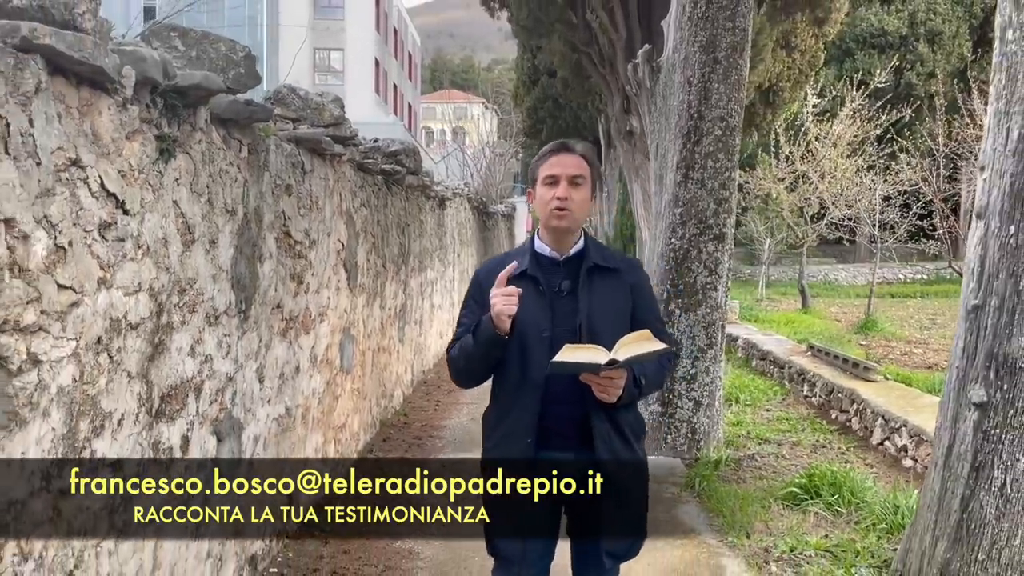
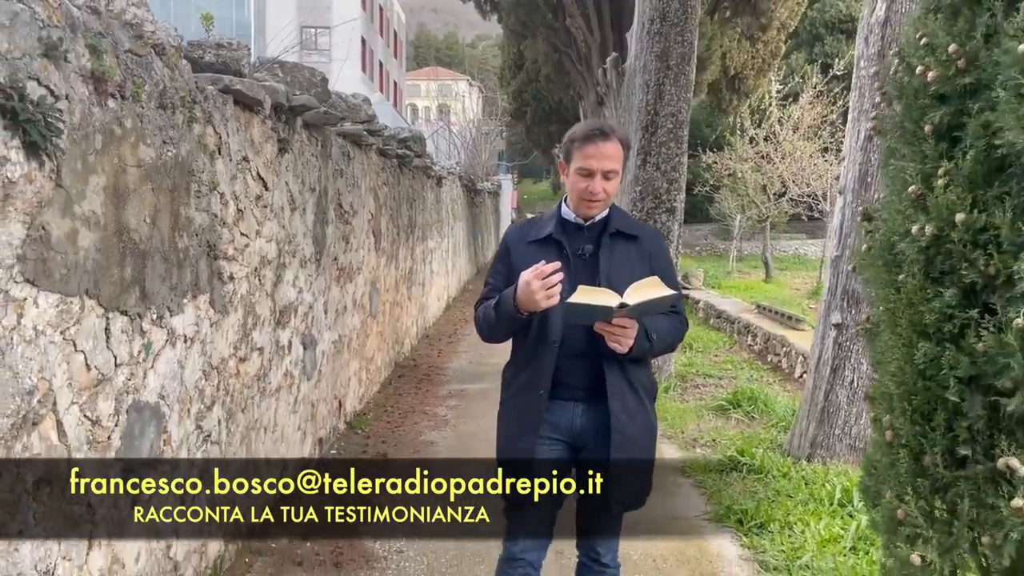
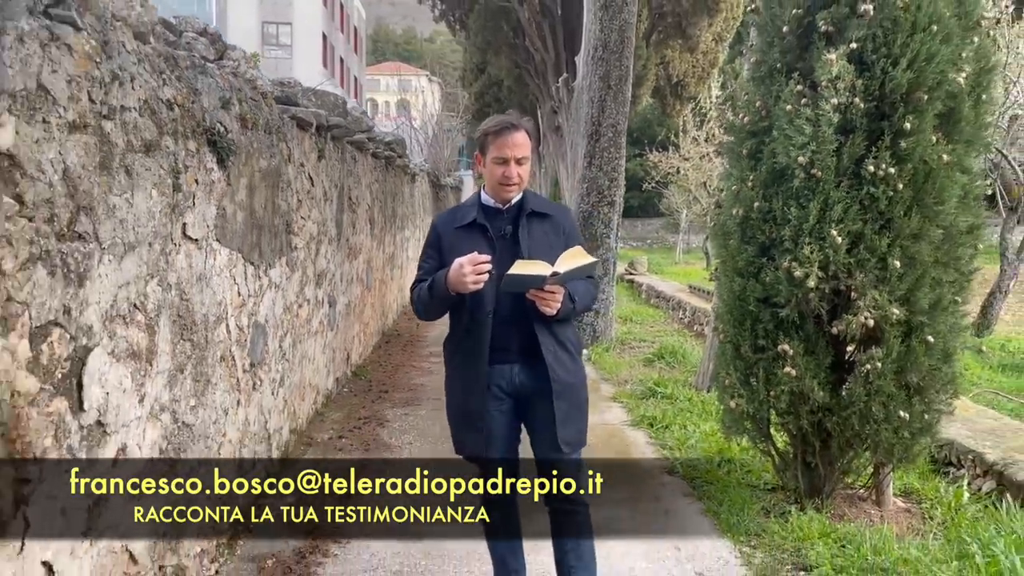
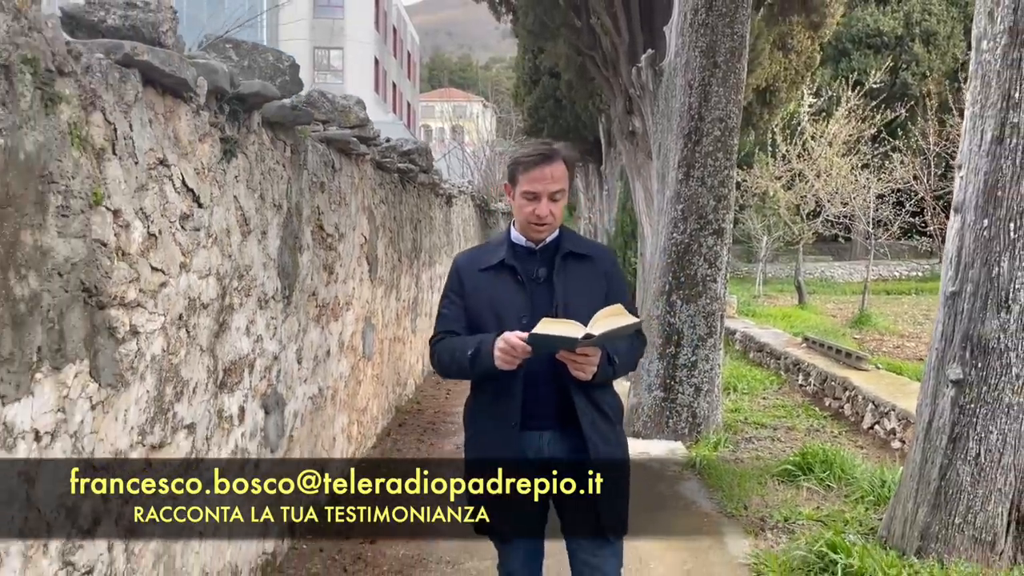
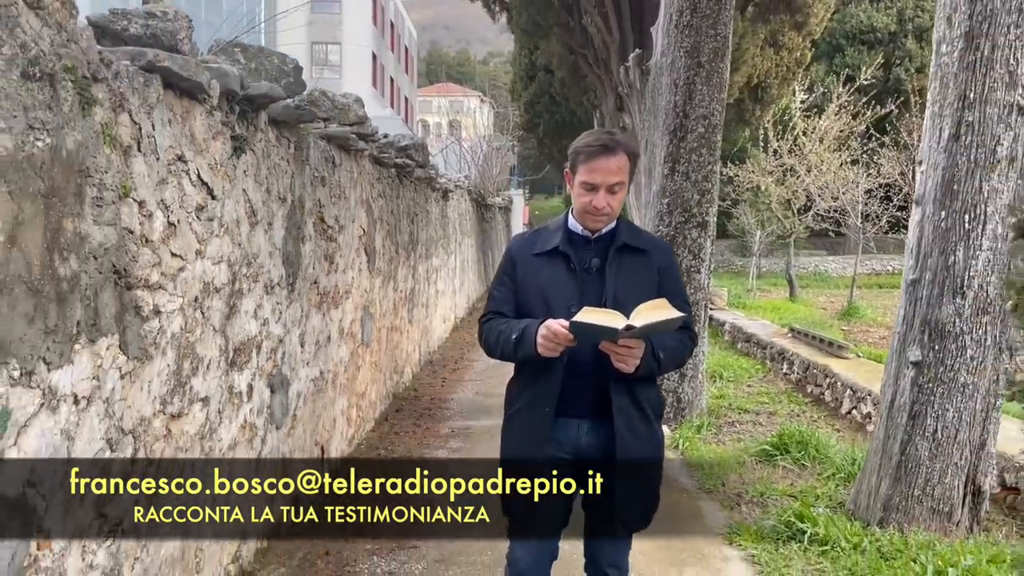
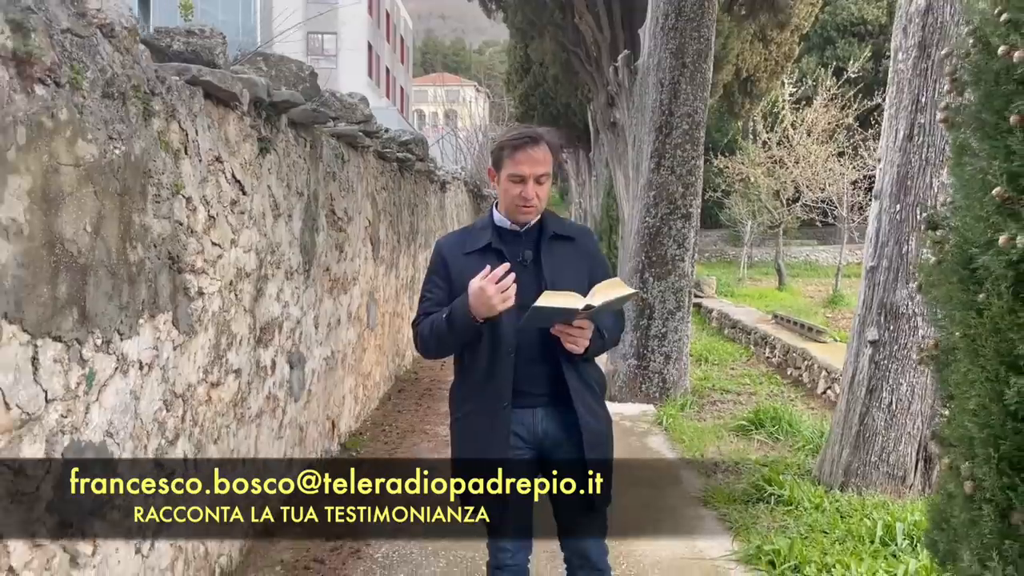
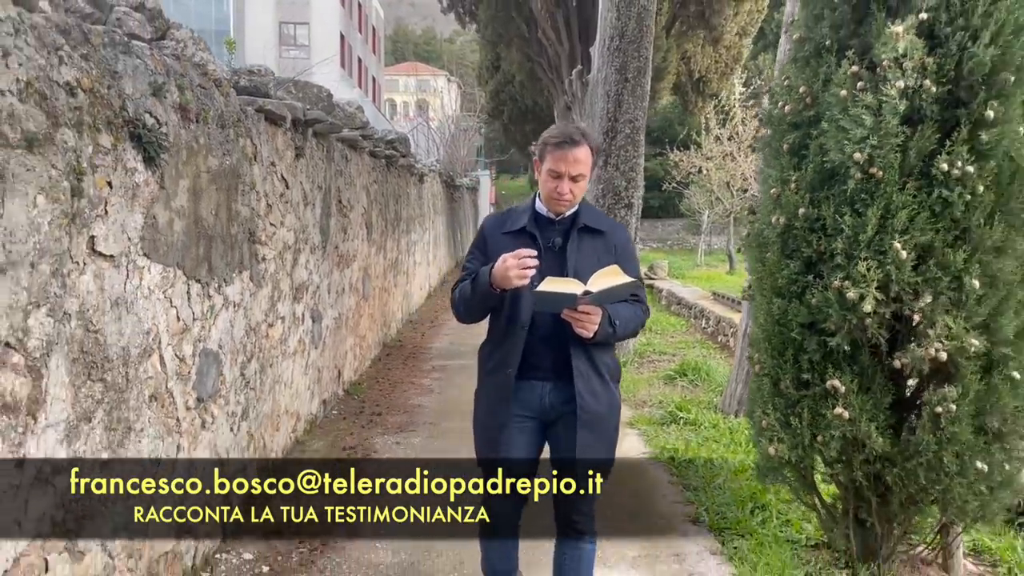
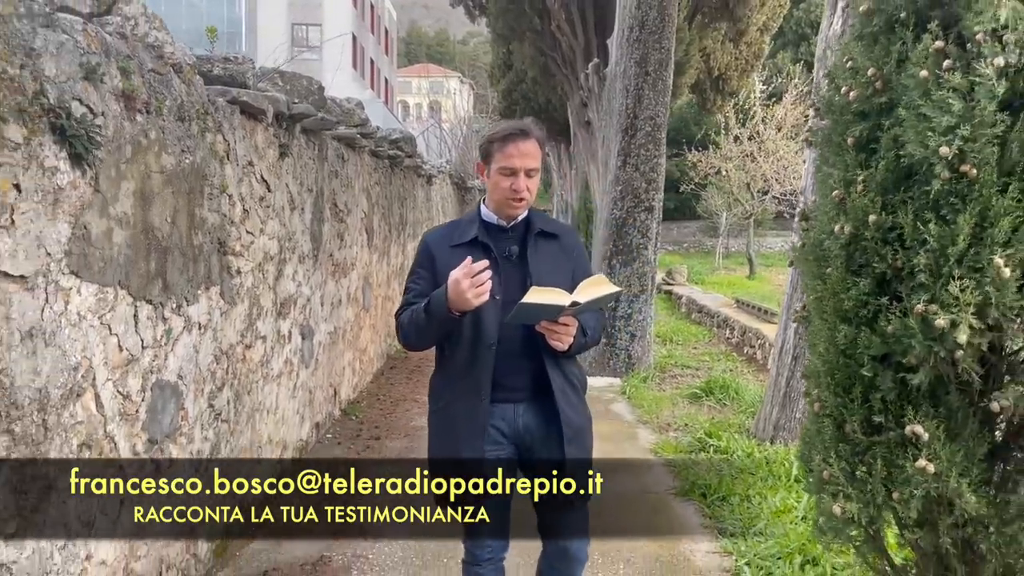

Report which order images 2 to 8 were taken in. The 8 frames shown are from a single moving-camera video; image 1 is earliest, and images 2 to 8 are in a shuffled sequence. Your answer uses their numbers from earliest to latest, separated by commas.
4, 5, 6, 2, 8, 7, 3
